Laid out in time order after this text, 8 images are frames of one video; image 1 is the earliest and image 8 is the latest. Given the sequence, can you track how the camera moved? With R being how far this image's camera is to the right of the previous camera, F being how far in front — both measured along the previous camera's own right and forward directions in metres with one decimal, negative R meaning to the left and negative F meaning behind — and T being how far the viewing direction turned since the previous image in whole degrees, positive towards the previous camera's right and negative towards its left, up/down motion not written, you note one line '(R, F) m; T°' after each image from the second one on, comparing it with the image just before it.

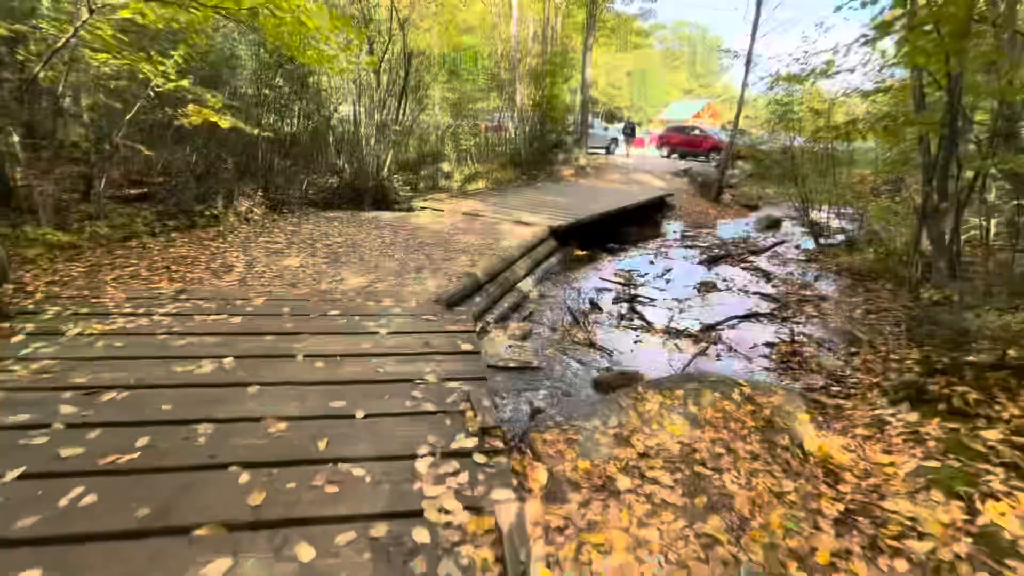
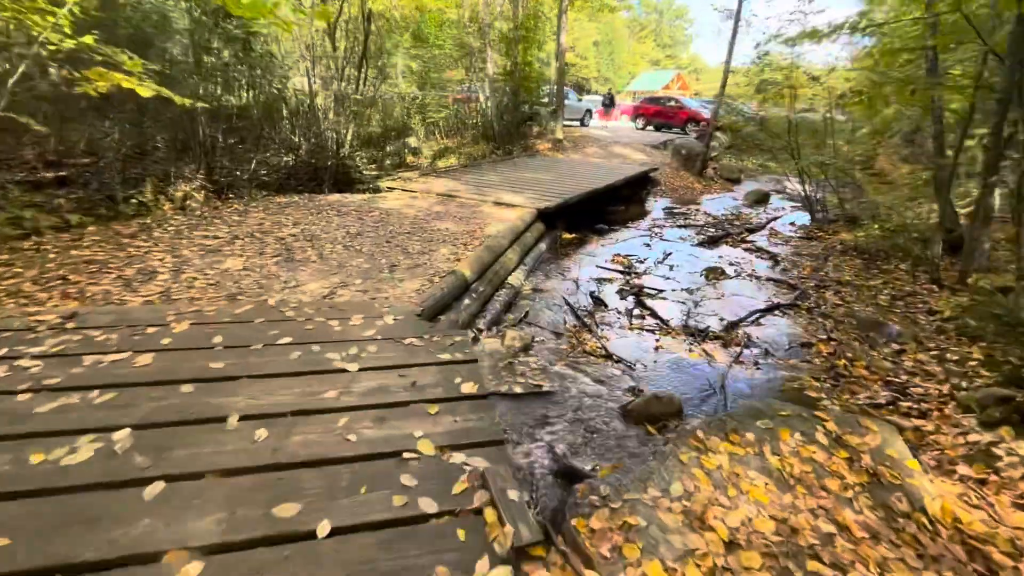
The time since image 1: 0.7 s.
(-0.2, +0.8) m; +4°
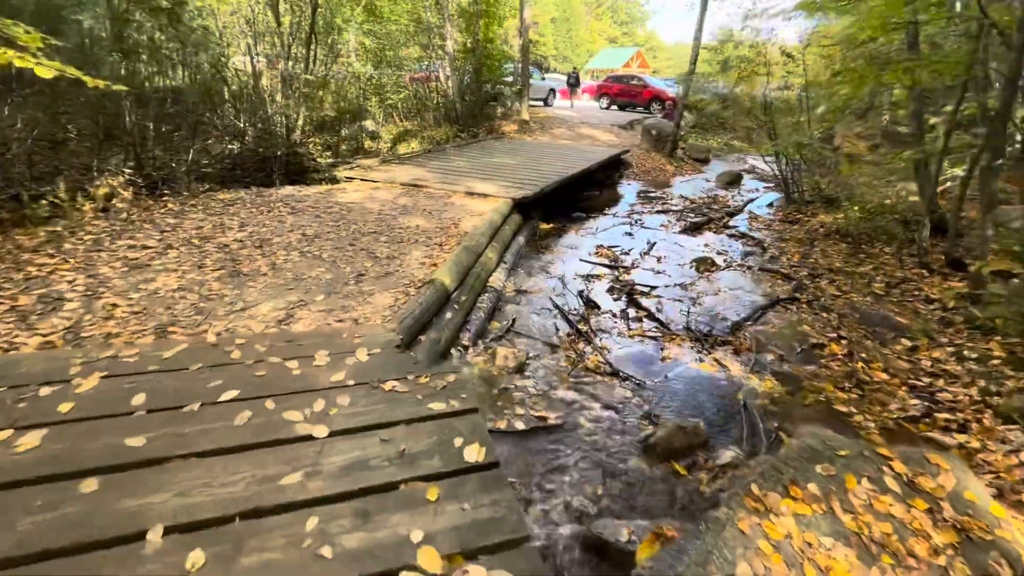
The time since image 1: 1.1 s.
(-0.2, +0.5) m; +4°
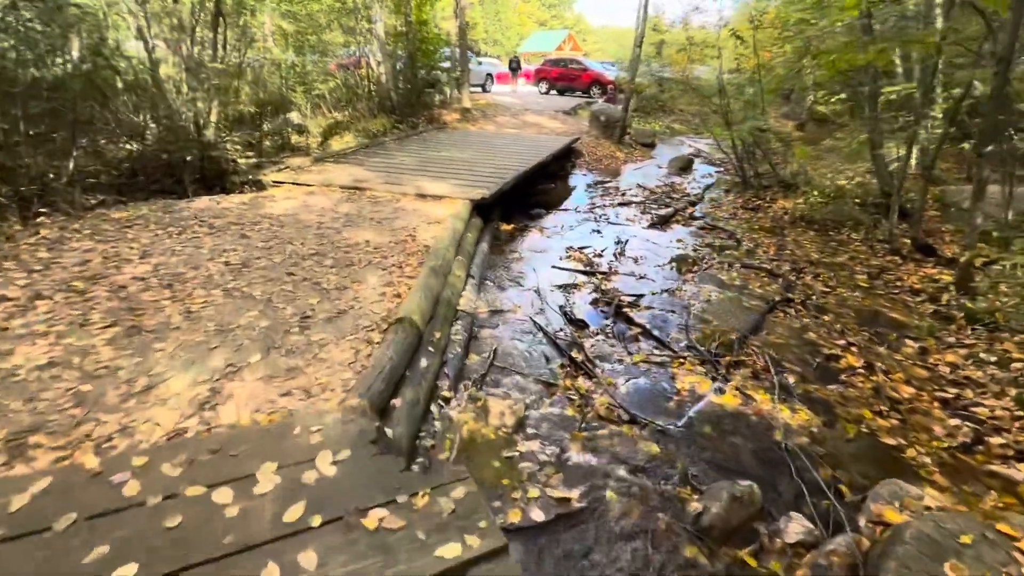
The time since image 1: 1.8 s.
(-0.3, +0.7) m; +7°
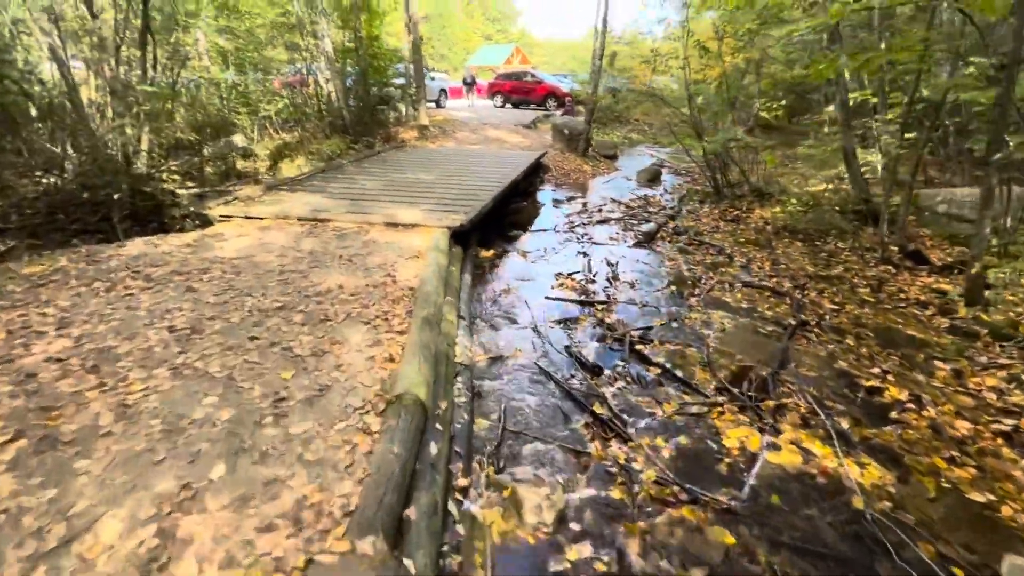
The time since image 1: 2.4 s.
(-0.3, +0.5) m; +5°
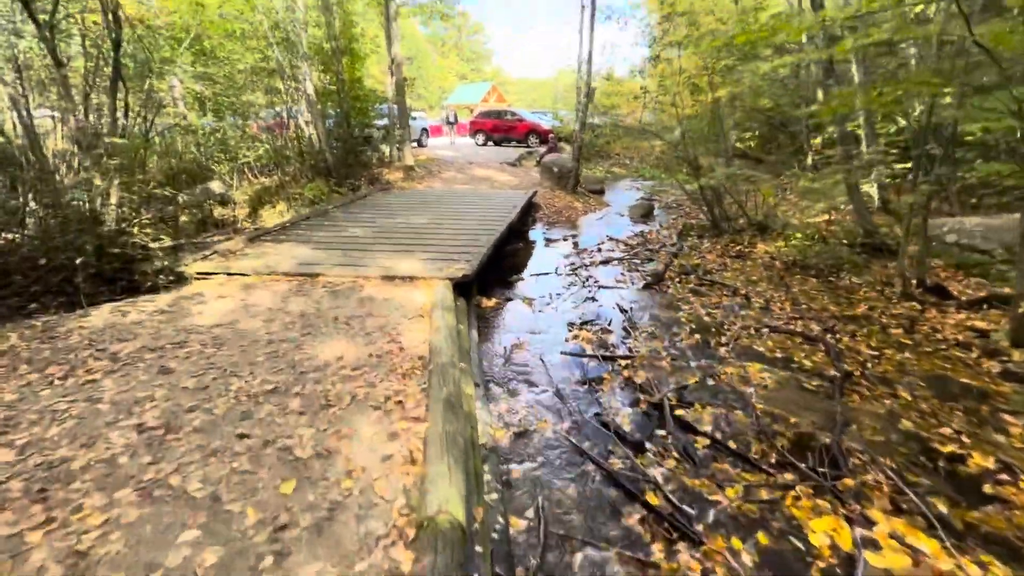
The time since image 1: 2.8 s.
(-0.3, +0.4) m; +2°
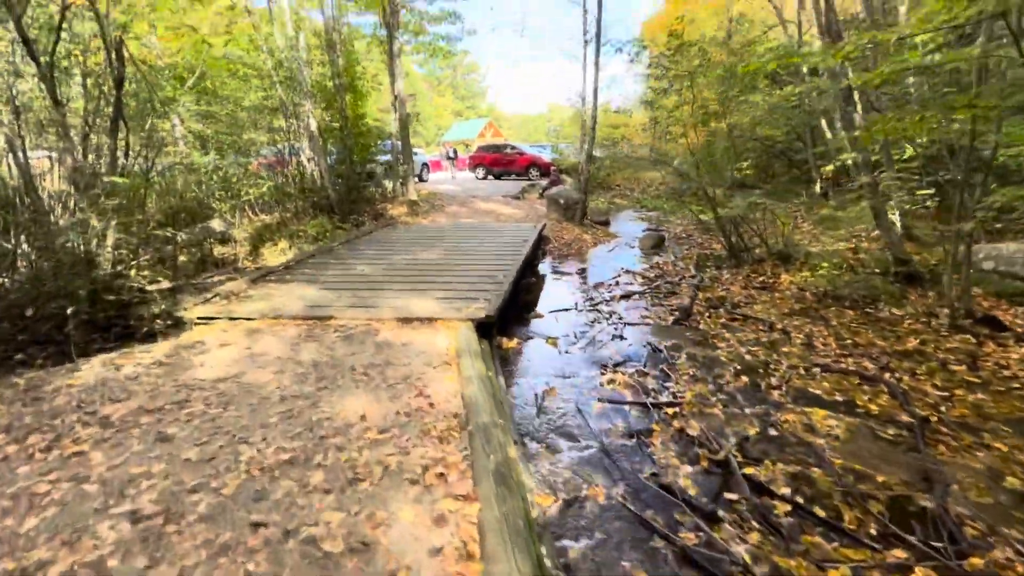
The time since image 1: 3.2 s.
(-0.3, +0.4) m; +1°
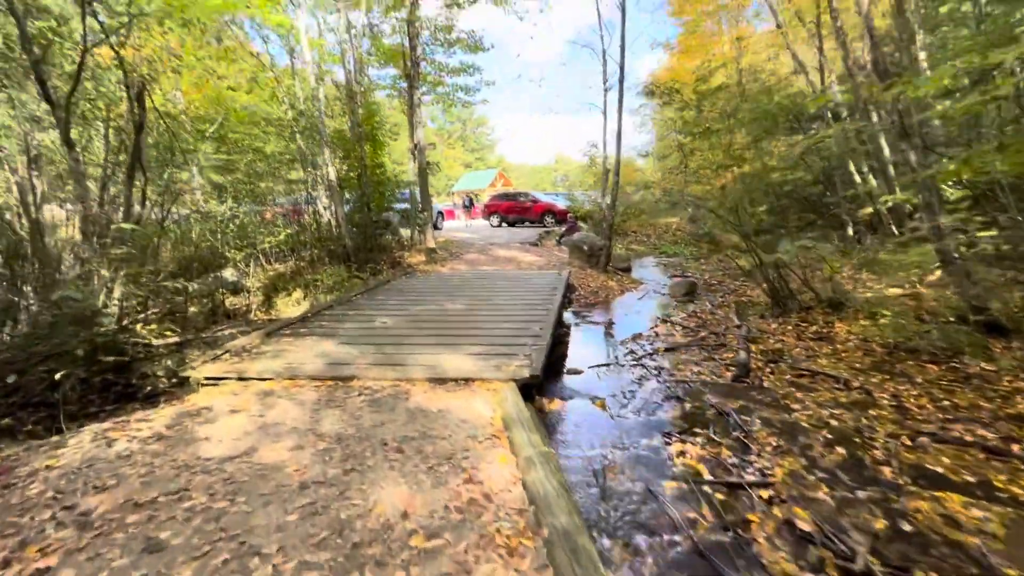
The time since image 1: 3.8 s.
(-0.4, +0.5) m; -1°
